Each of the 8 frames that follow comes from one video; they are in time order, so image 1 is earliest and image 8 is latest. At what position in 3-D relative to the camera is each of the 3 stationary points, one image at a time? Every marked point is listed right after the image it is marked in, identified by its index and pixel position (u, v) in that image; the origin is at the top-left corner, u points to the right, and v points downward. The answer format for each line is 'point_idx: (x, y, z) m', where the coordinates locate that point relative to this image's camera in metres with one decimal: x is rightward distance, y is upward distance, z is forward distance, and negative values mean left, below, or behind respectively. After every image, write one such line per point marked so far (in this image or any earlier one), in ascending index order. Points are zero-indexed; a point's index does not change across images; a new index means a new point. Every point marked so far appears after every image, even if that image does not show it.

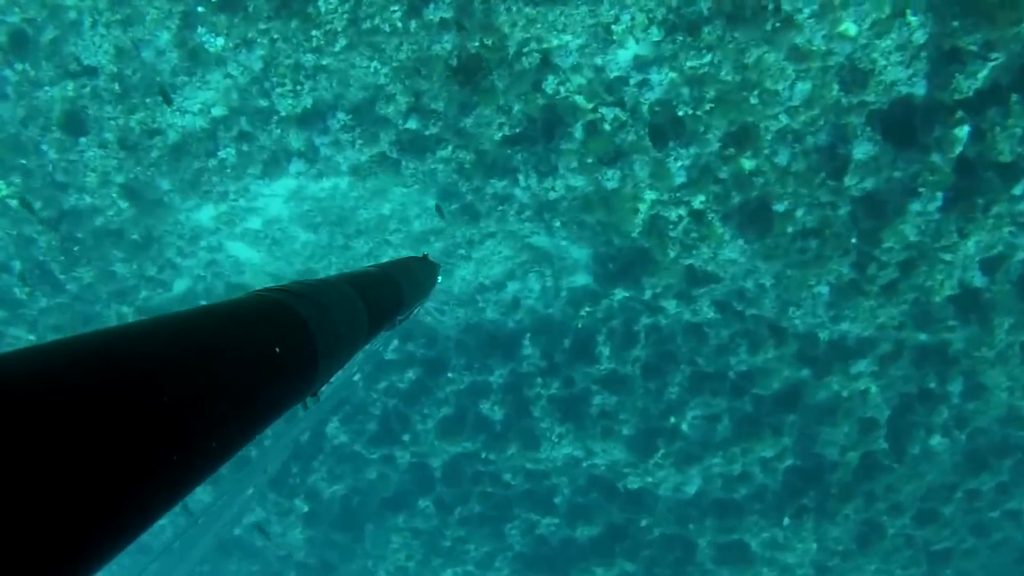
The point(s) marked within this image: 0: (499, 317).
0: (-0.1, -0.2, +6.7) m
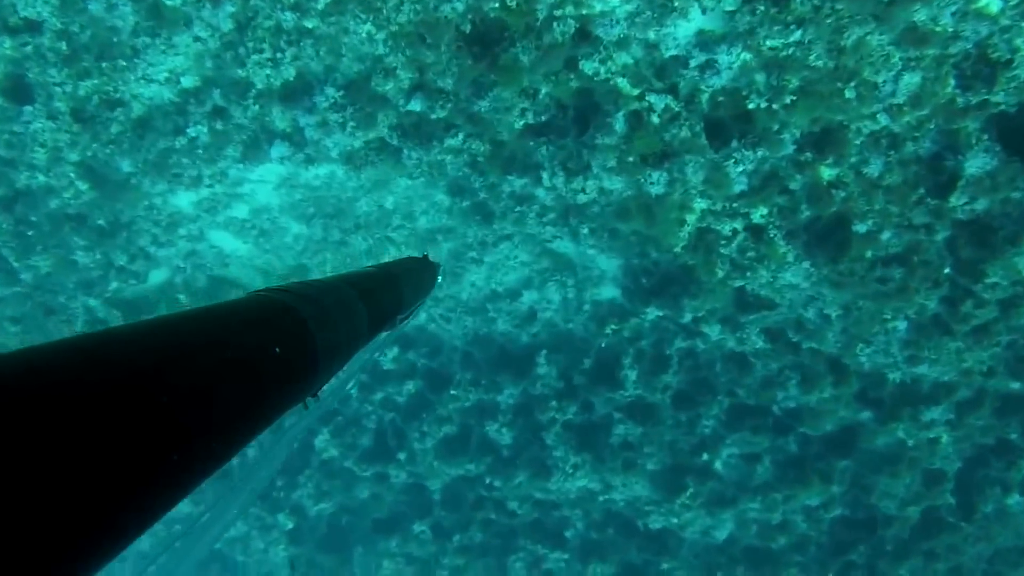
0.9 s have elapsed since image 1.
0: (0.0, -0.3, +6.0) m
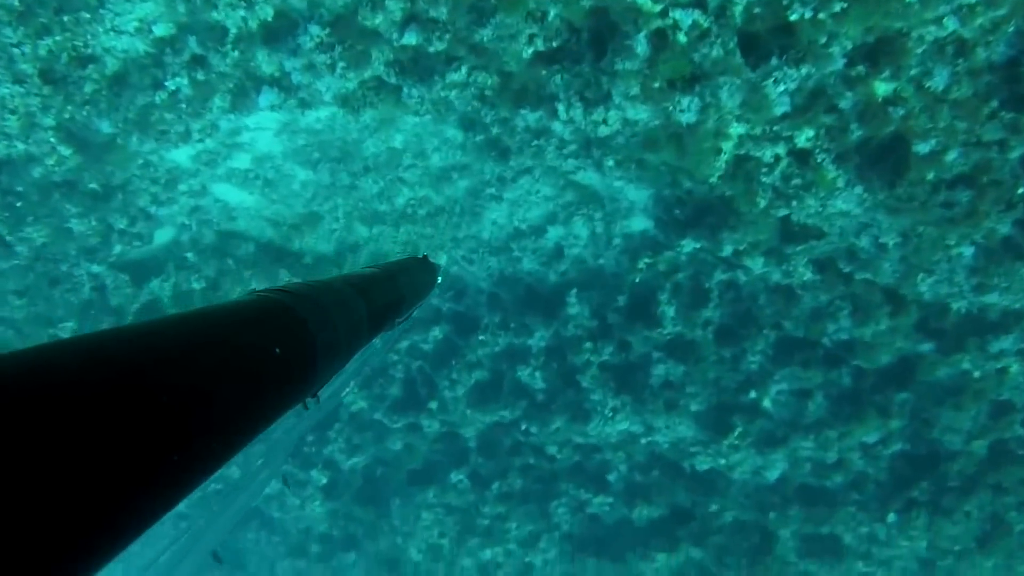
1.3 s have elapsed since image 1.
0: (+0.2, +0.1, +5.6) m
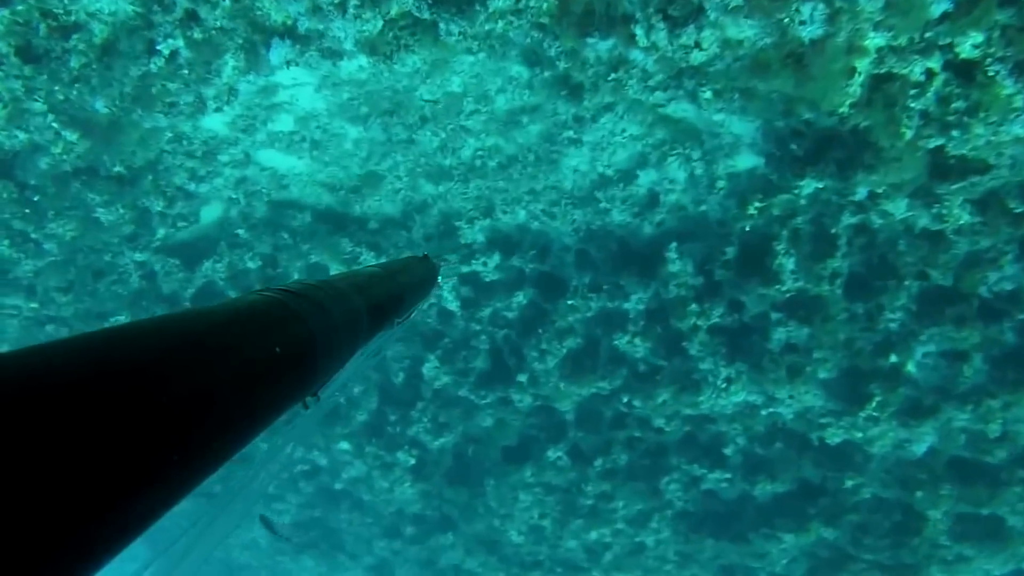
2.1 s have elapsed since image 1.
0: (+0.6, +0.3, +4.9) m
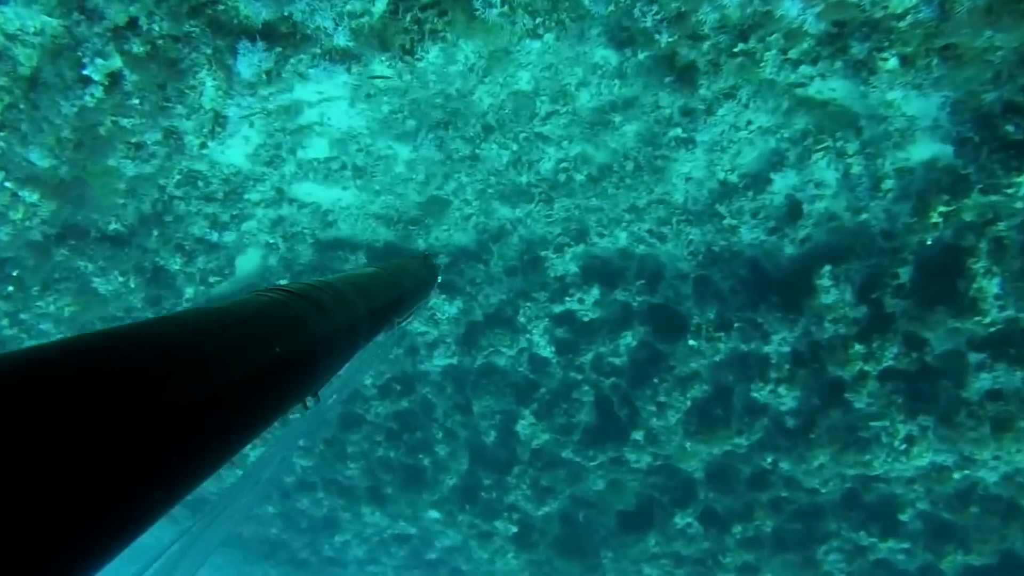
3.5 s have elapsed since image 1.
0: (+1.0, +0.2, +3.7) m
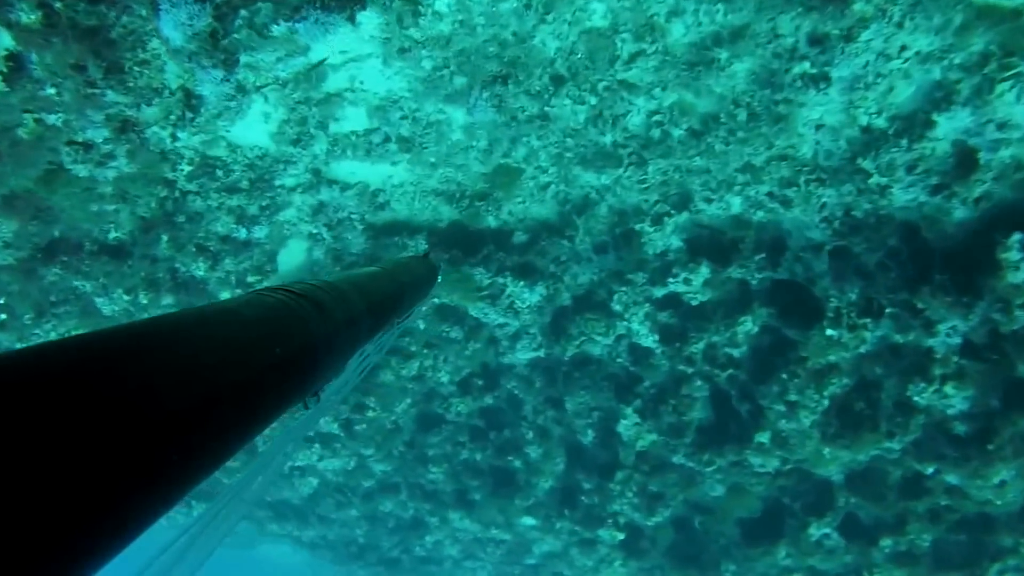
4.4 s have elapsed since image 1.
0: (+1.2, +0.3, +2.8) m
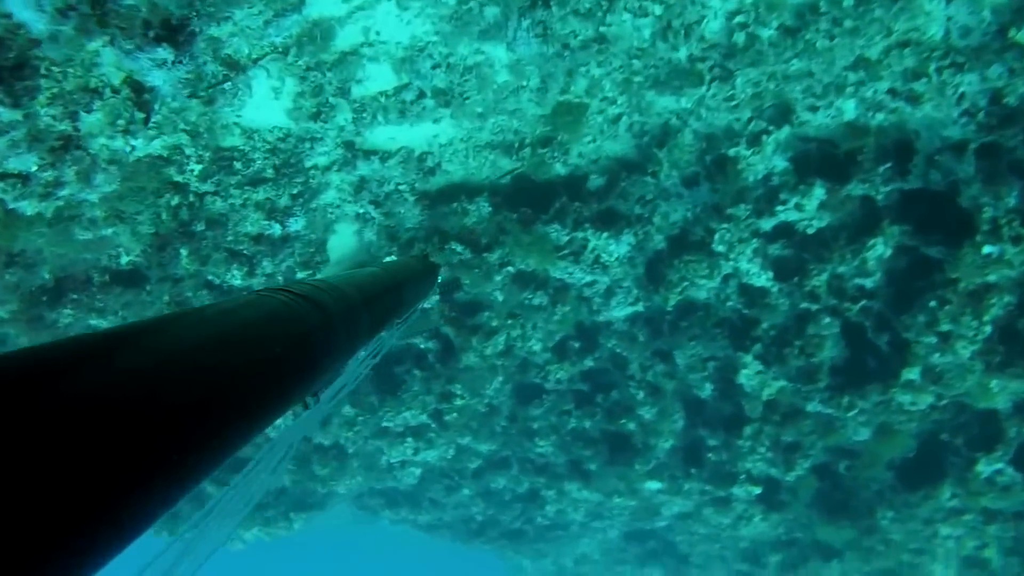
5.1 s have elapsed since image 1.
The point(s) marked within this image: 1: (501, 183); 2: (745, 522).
0: (+1.3, +0.5, +2.2) m
1: (0.0, +0.3, +3.2) m
2: (+1.1, -1.1, +4.5) m
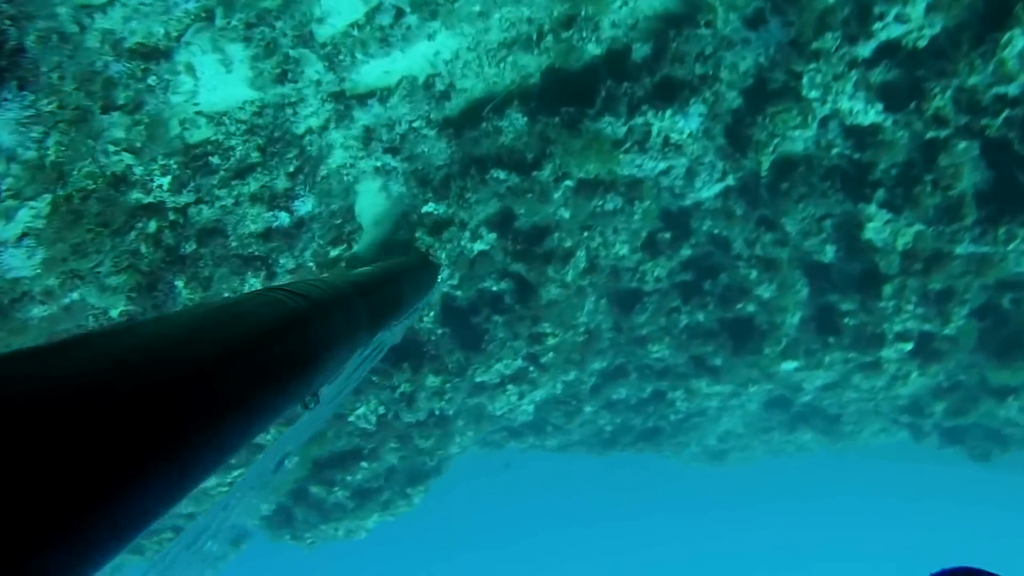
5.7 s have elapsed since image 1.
0: (+1.2, +0.9, +1.5) m
1: (0.0, +0.5, +2.7) m
2: (+1.6, -0.4, +4.0) m
